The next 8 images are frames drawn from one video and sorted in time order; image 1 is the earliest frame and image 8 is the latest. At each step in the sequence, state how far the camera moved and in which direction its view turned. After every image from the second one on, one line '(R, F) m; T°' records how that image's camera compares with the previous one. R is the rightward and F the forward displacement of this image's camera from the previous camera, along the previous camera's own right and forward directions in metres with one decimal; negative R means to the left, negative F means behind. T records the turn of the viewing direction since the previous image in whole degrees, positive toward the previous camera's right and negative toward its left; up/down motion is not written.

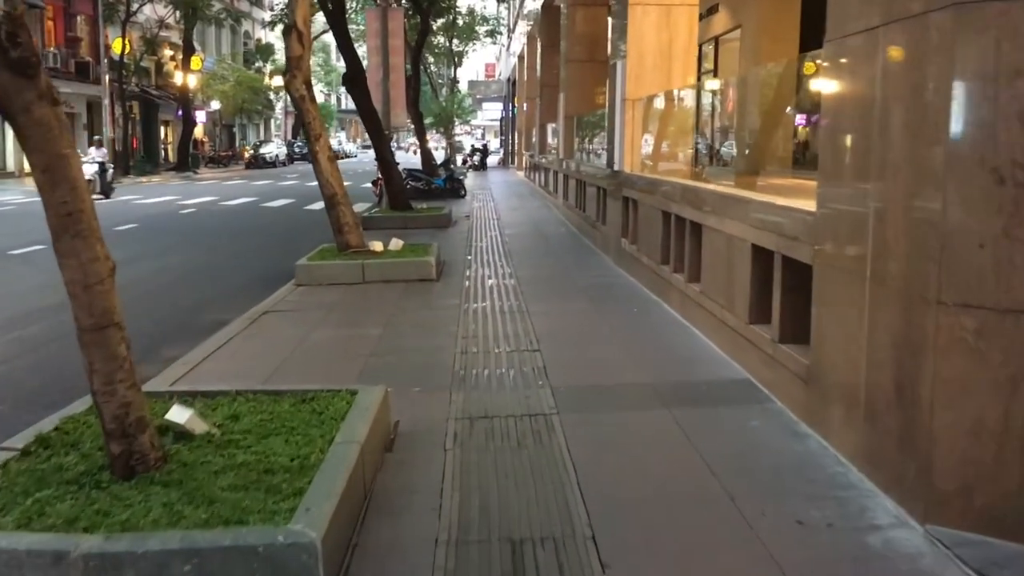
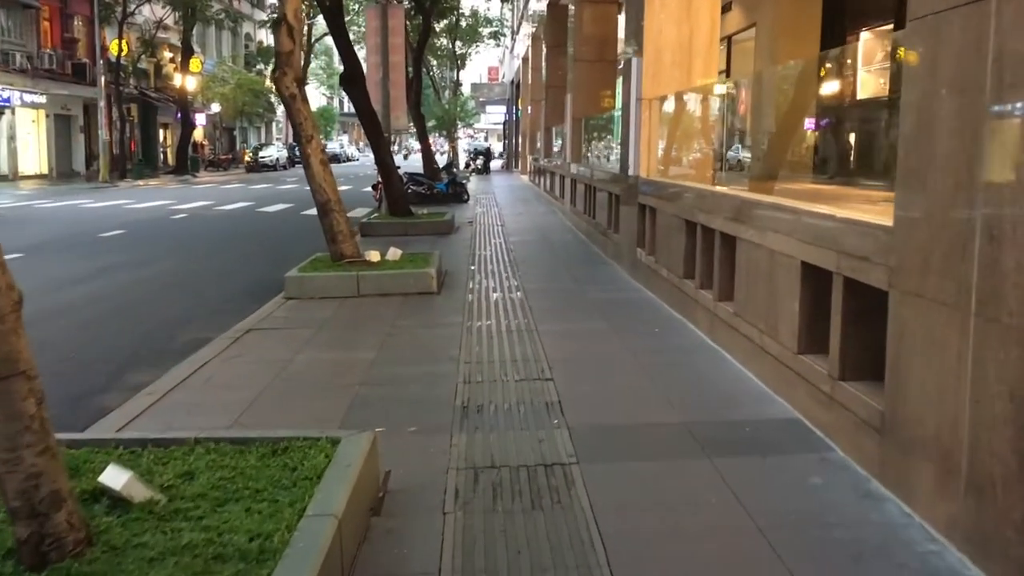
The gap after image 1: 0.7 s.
(0.0, +0.9) m; 0°
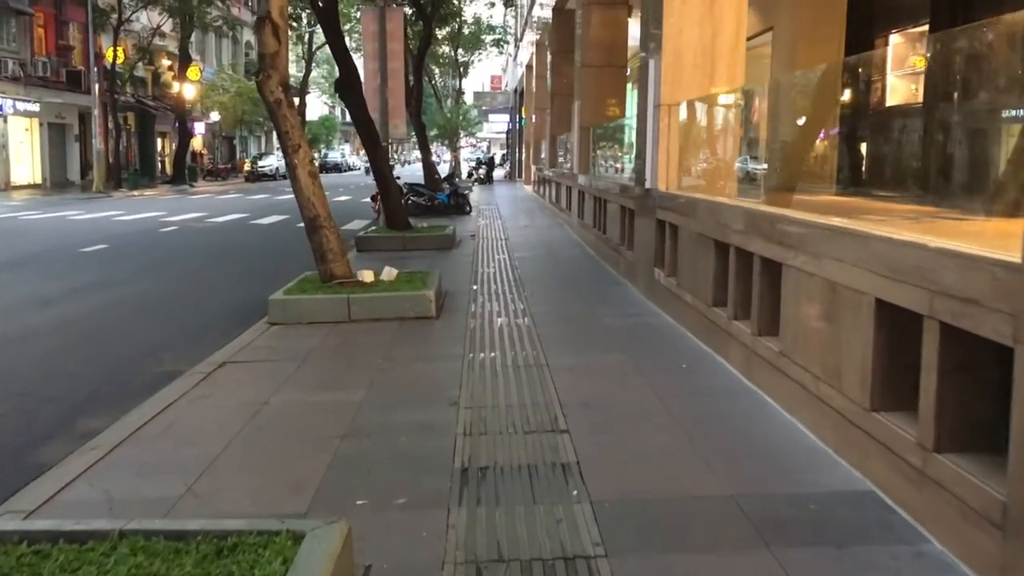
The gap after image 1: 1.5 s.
(0.0, +1.0) m; 0°
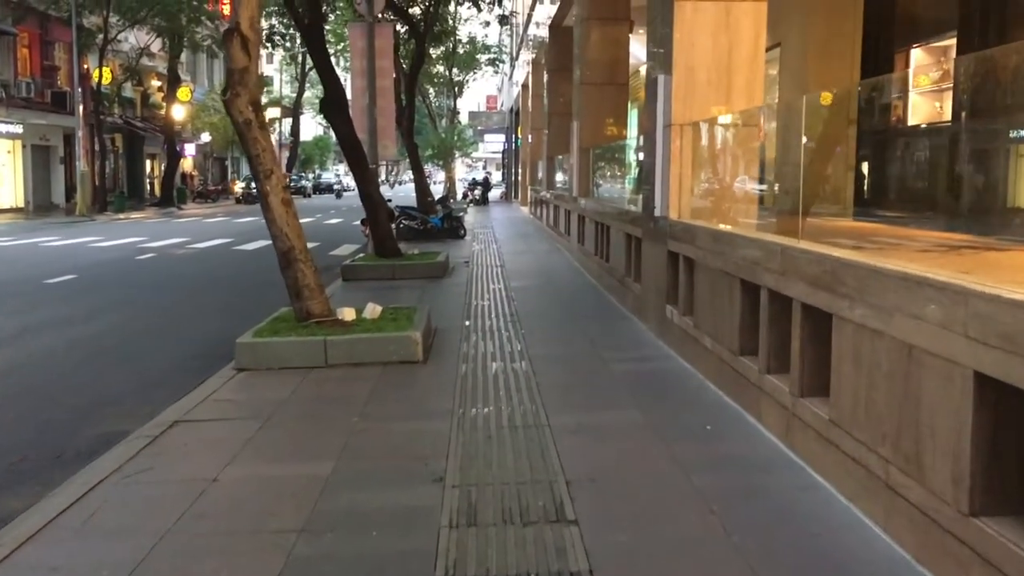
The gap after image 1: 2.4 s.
(0.0, +1.0) m; 0°
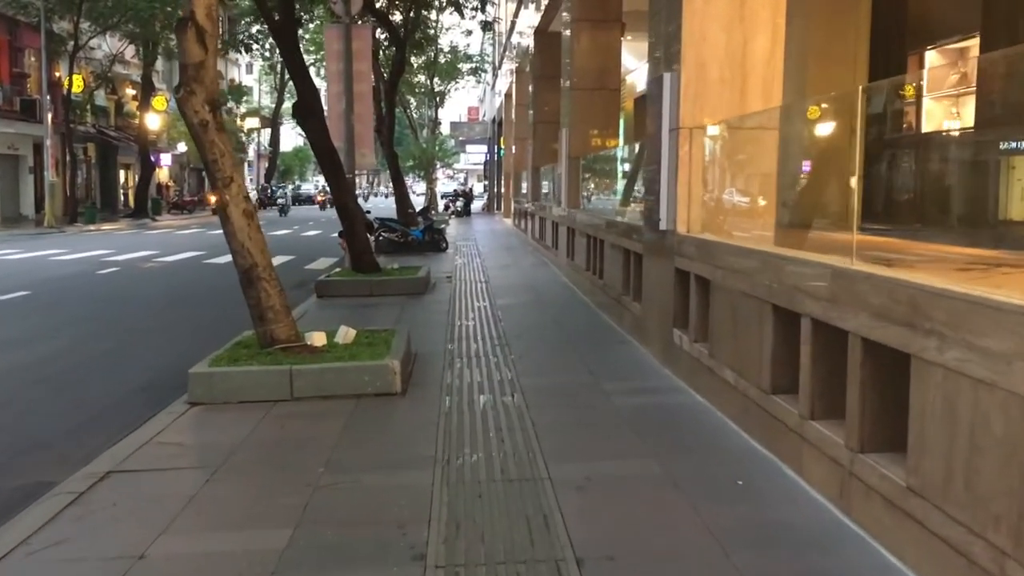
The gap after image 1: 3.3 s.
(-0.1, +1.0) m; +1°
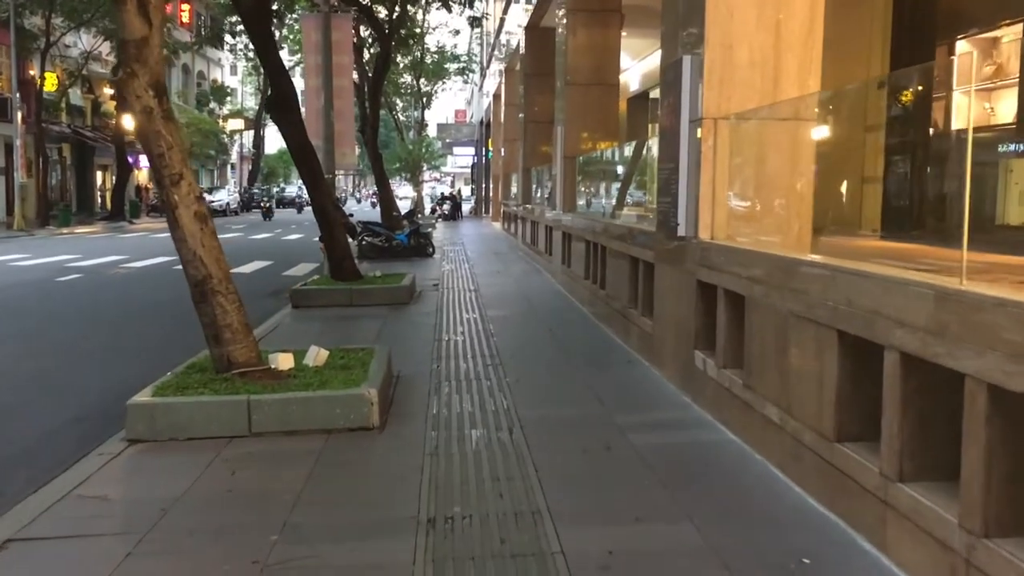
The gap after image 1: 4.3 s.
(-0.1, +1.2) m; +1°
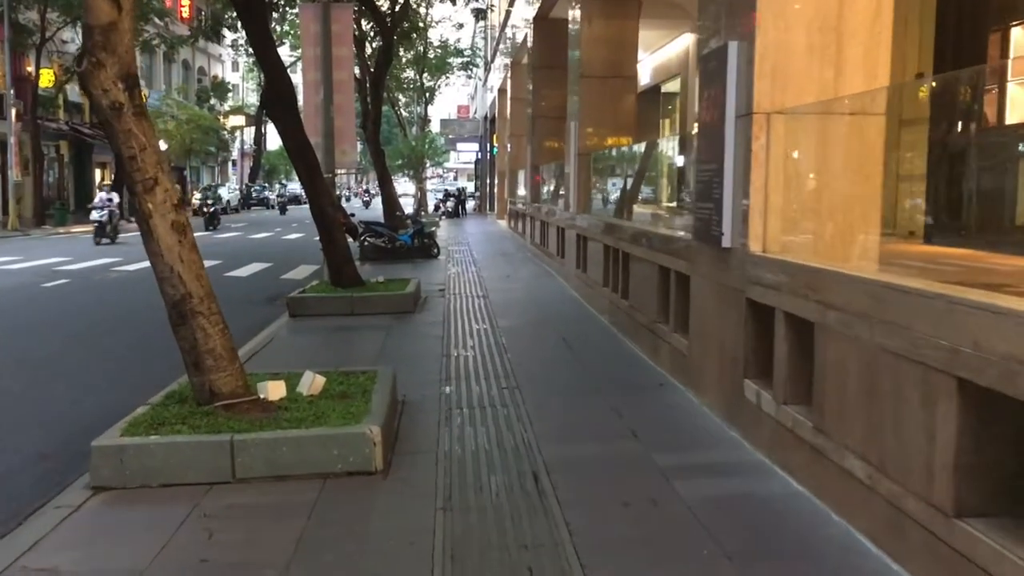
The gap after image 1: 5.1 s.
(-0.1, +0.9) m; 0°
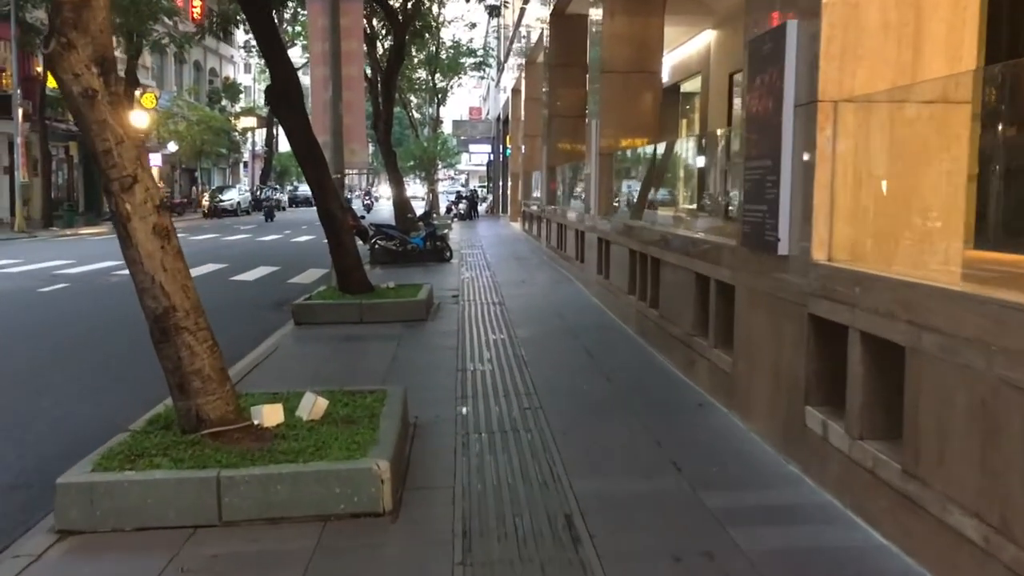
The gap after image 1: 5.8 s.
(-0.1, +0.8) m; -1°
